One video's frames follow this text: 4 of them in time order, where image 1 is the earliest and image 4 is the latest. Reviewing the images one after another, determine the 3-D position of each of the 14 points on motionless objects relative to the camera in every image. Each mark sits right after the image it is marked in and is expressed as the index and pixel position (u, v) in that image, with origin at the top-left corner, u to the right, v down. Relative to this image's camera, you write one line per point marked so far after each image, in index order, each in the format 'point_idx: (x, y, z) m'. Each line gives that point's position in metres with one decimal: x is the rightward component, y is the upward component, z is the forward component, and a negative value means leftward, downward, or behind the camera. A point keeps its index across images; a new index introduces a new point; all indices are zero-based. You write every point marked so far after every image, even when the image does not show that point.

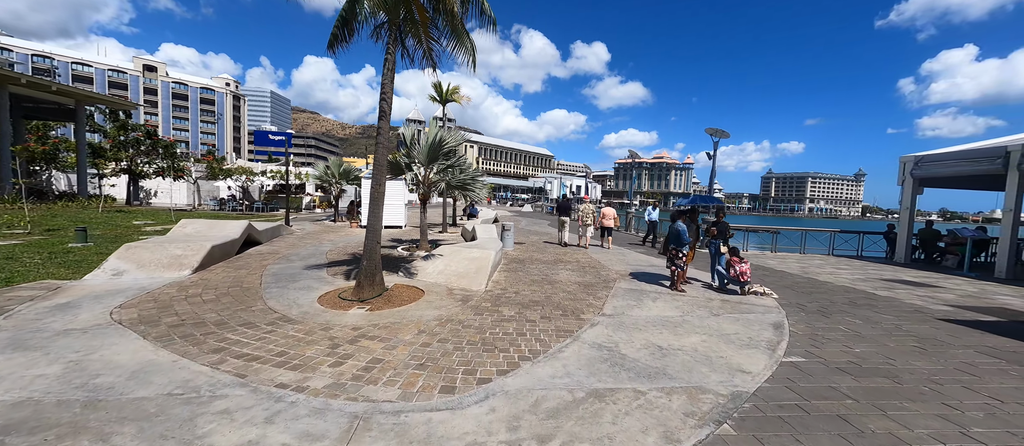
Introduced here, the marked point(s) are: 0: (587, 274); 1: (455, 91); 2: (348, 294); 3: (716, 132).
0: (+1.8, -1.2, +8.7) m
1: (-2.4, +5.8, +15.8) m
2: (-2.8, -1.2, +6.1) m
3: (+8.3, +3.7, +14.6) m
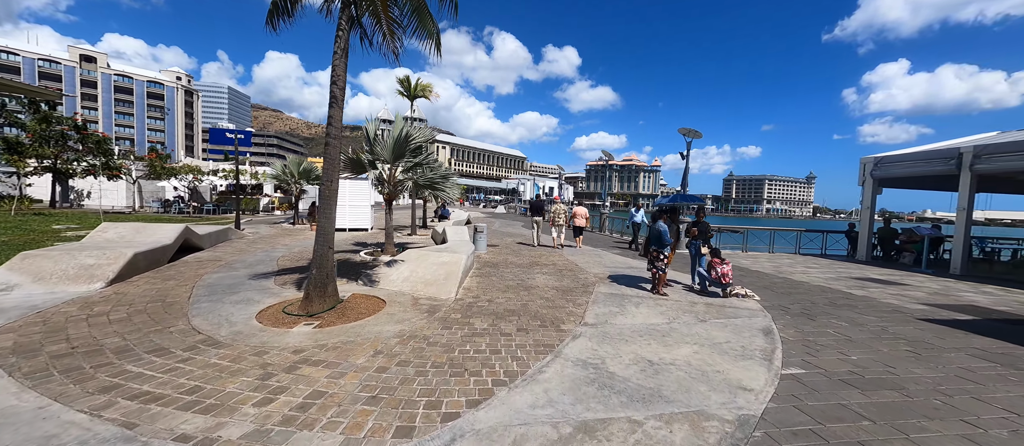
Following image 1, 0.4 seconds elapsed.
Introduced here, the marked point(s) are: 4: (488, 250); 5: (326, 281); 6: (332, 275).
0: (+1.2, -1.3, +8.2) m
1: (-3.6, +5.7, +15.0) m
2: (-3.2, -1.2, +5.3) m
3: (+7.2, +3.7, +14.6) m
4: (-0.8, -0.9, +11.8) m
5: (-2.7, -0.9, +5.3) m
6: (-2.7, -0.8, +5.4) m
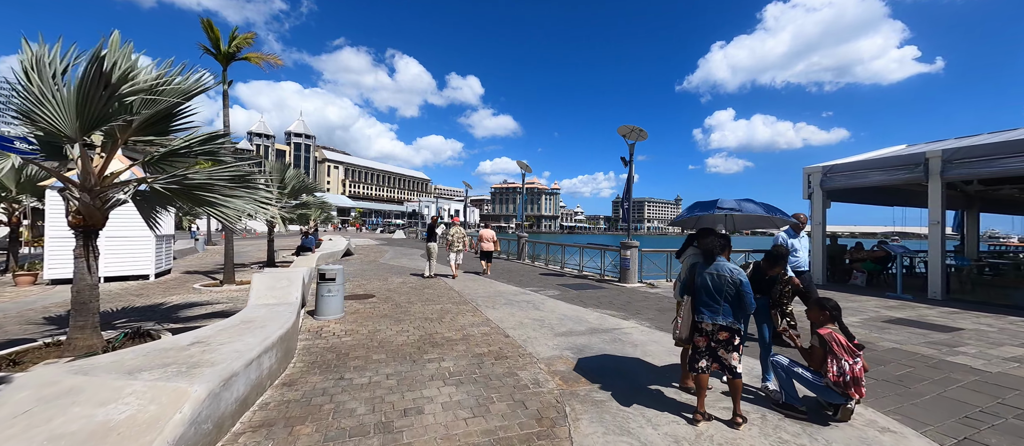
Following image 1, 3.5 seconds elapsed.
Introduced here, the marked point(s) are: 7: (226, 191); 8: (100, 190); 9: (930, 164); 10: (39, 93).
0: (-0.2, -1.7, +3.5) m
1: (-6.8, +4.7, +9.3) m
2: (-3.7, -1.6, -0.4) m
3: (+3.8, +2.9, +11.6) m
4: (-3.1, -1.7, +6.5) m
5: (-3.3, -1.2, -0.2) m
6: (-3.3, -1.1, -0.1) m
7: (-4.0, +0.4, +5.1) m
8: (-5.2, +0.4, +4.6) m
9: (+11.2, +1.6, +9.7) m
10: (-5.5, +1.5, +4.3) m
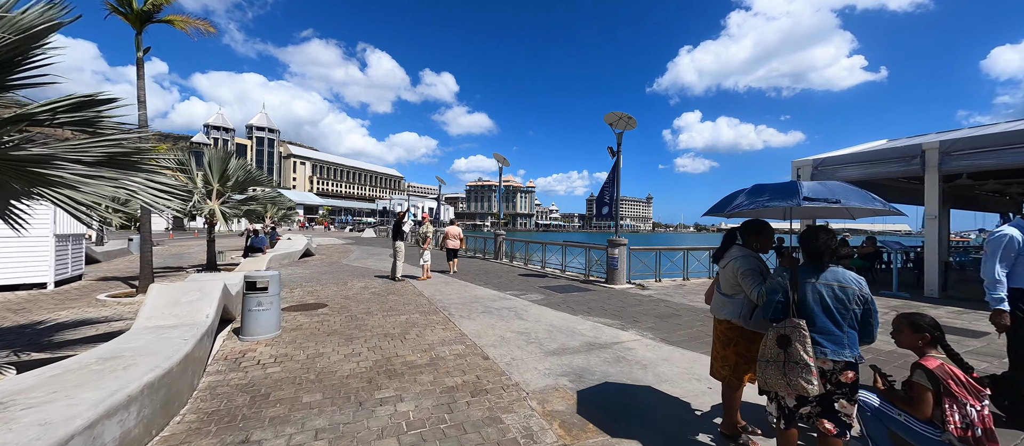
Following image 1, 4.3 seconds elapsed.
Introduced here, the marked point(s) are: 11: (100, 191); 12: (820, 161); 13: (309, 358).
0: (-0.3, -1.7, +2.4) m
1: (-7.3, +4.8, +7.7) m
2: (-3.5, -1.6, -1.7) m
3: (+3.1, +3.0, +10.7) m
4: (-3.4, -1.6, +5.2) m
5: (-3.1, -1.2, -1.5) m
6: (-3.1, -1.1, -1.4) m
7: (-4.2, +0.5, +3.7) m
8: (-5.4, +0.4, +3.1) m
9: (+10.6, +1.7, +9.3) m
10: (-5.6, +1.6, +2.7) m
11: (-4.0, +0.3, +3.8) m
12: (+9.7, +2.0, +11.4) m
13: (-2.5, -1.7, +4.4) m
